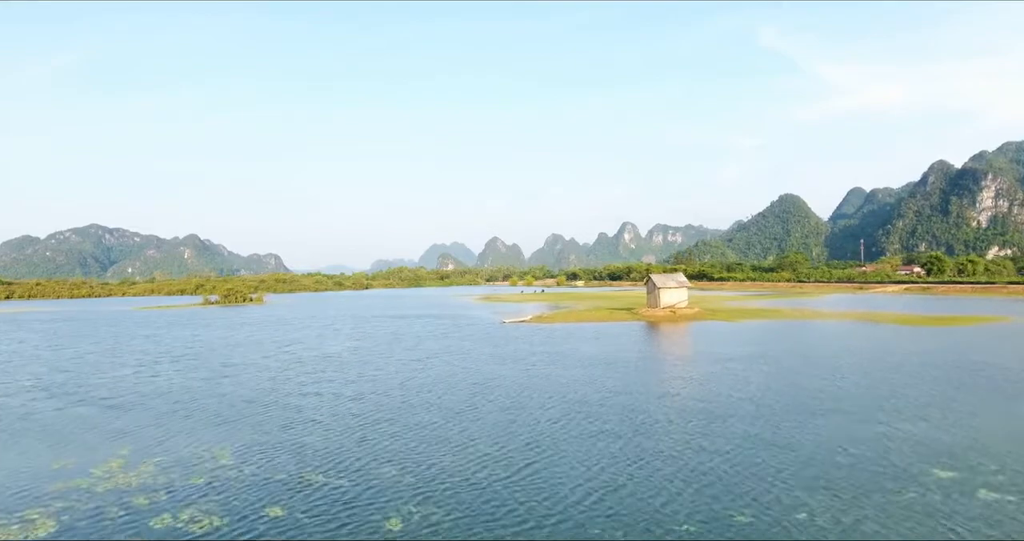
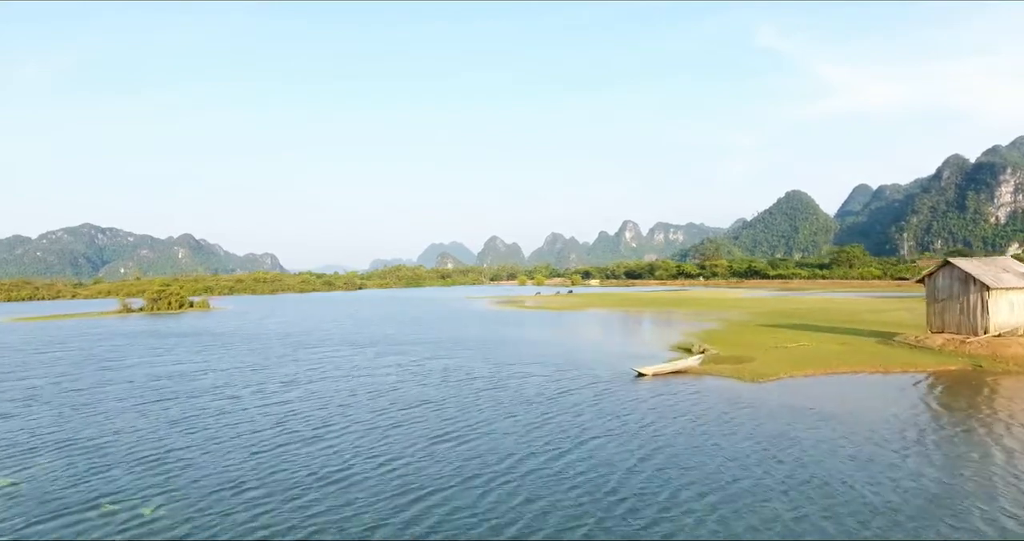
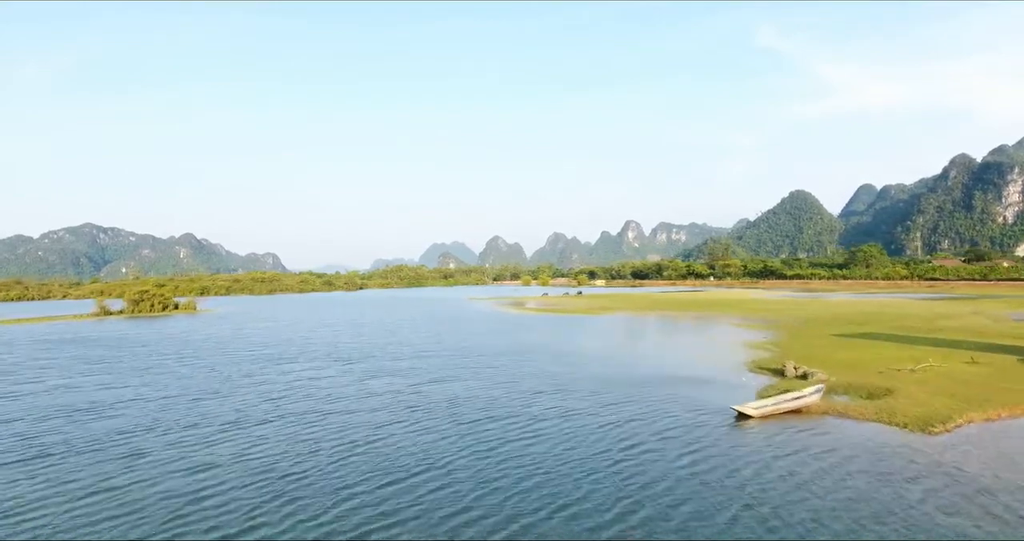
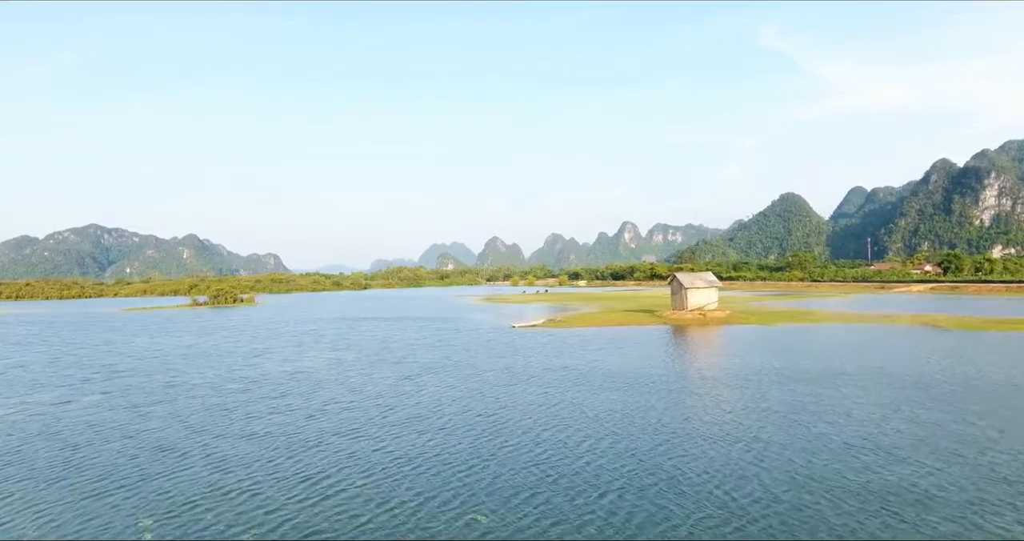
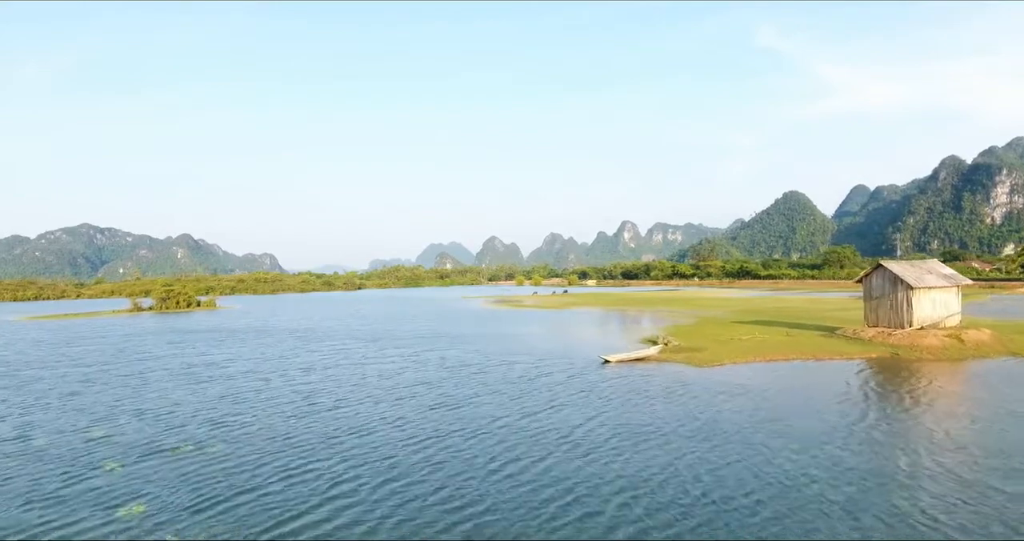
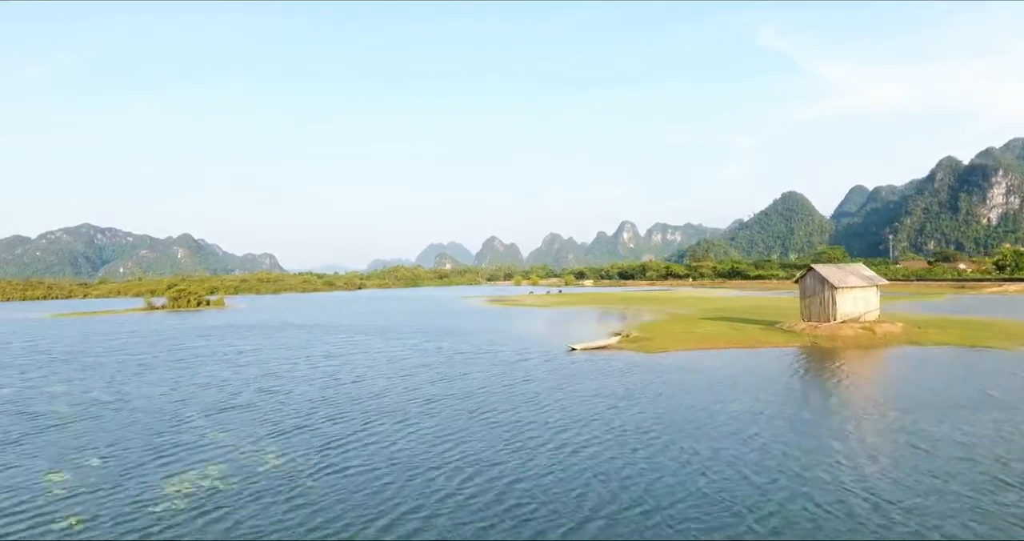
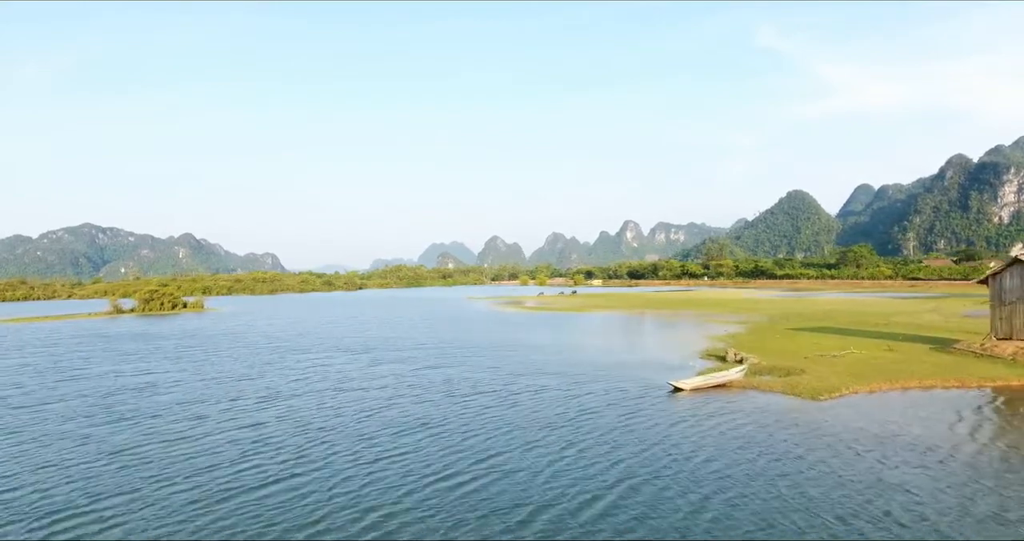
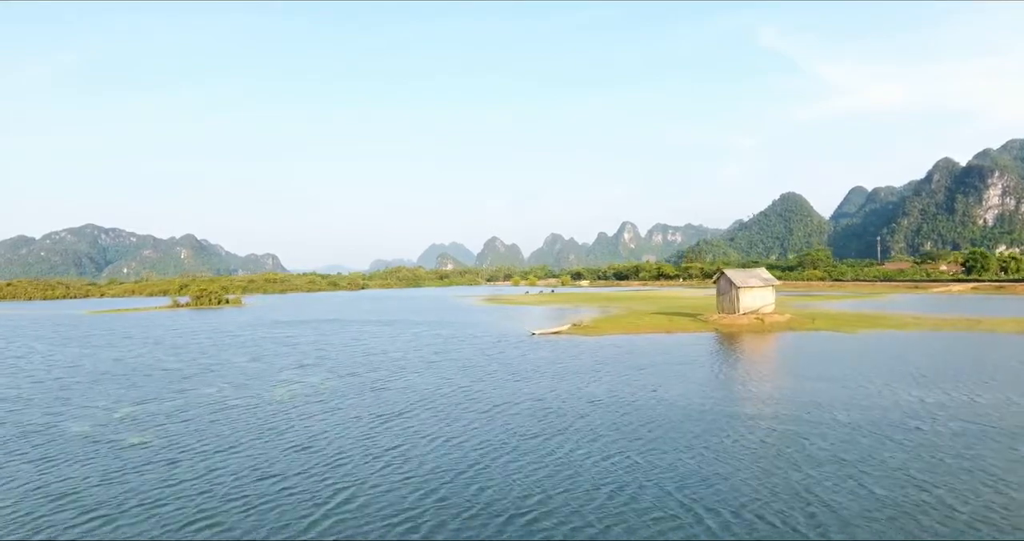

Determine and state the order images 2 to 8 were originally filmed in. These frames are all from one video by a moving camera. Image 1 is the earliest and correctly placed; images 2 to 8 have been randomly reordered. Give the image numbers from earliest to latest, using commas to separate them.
4, 8, 6, 5, 2, 7, 3
